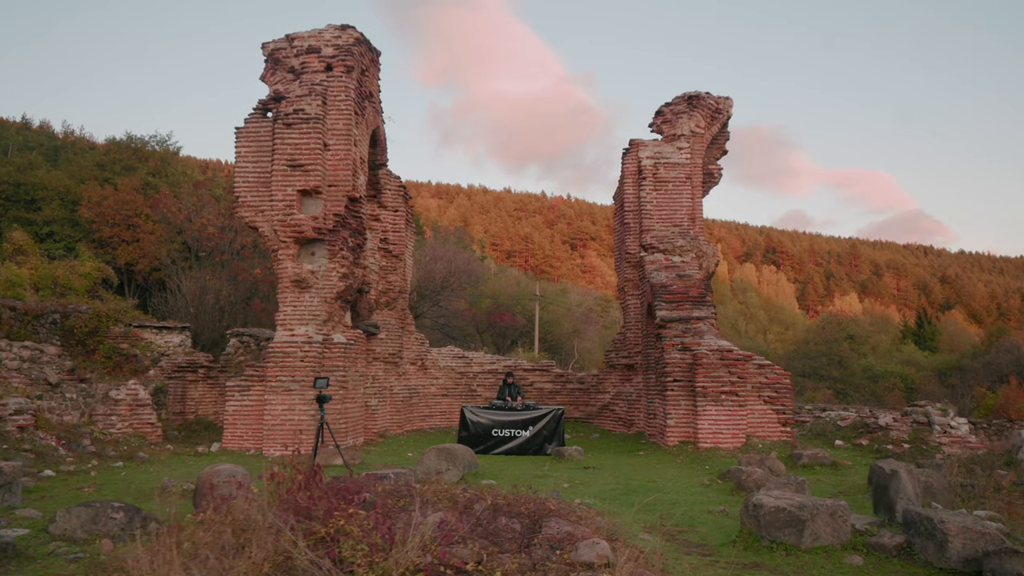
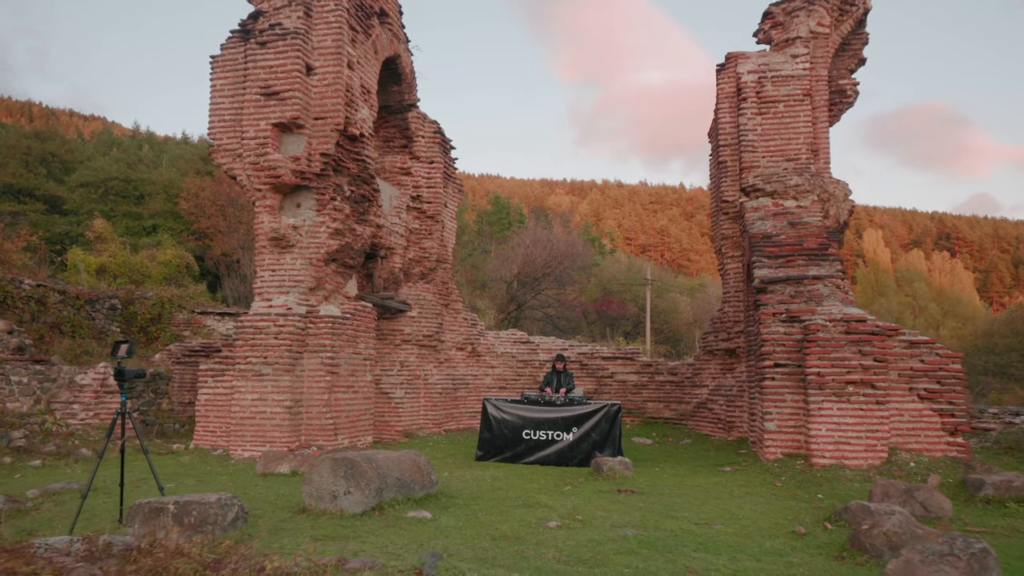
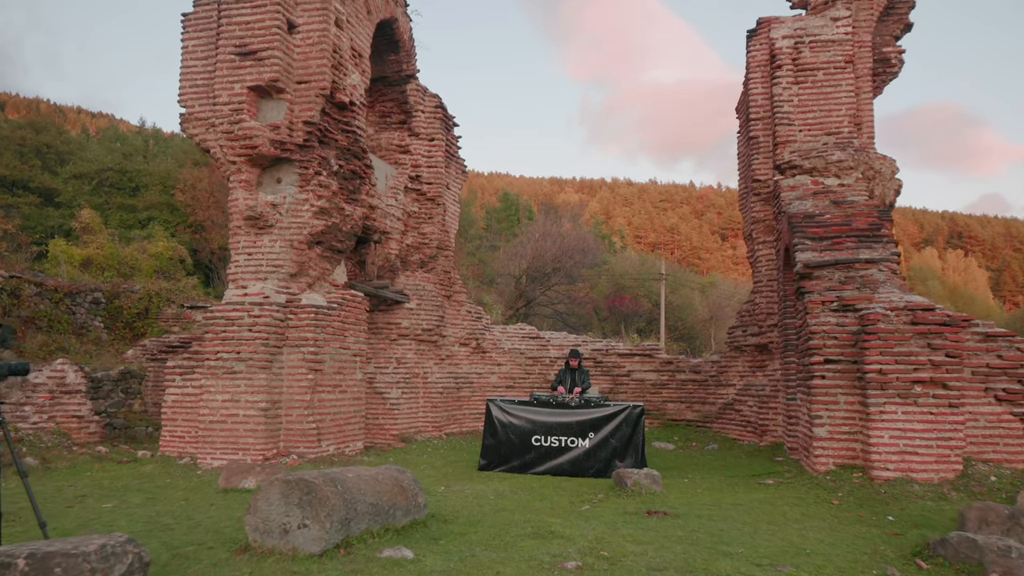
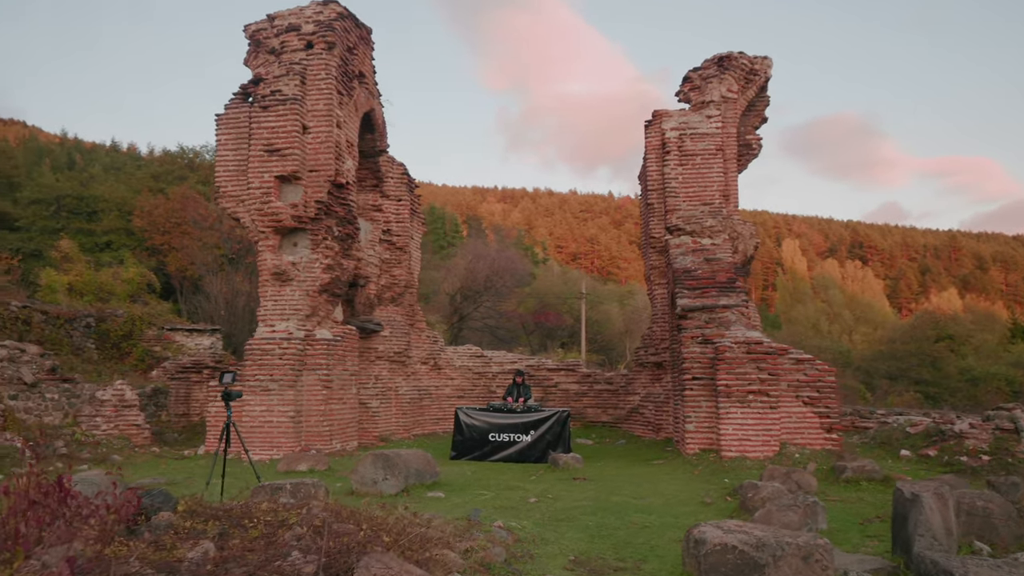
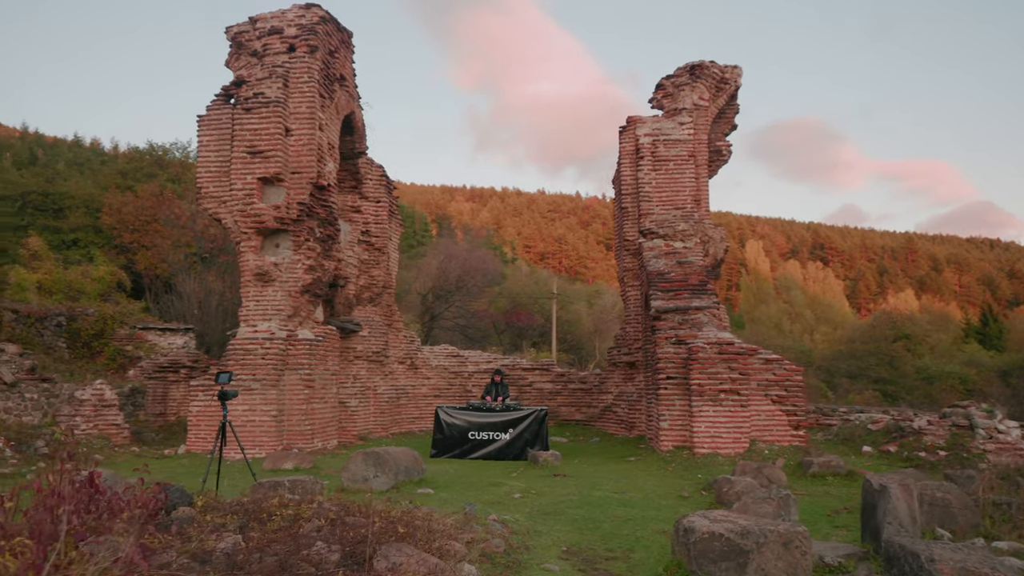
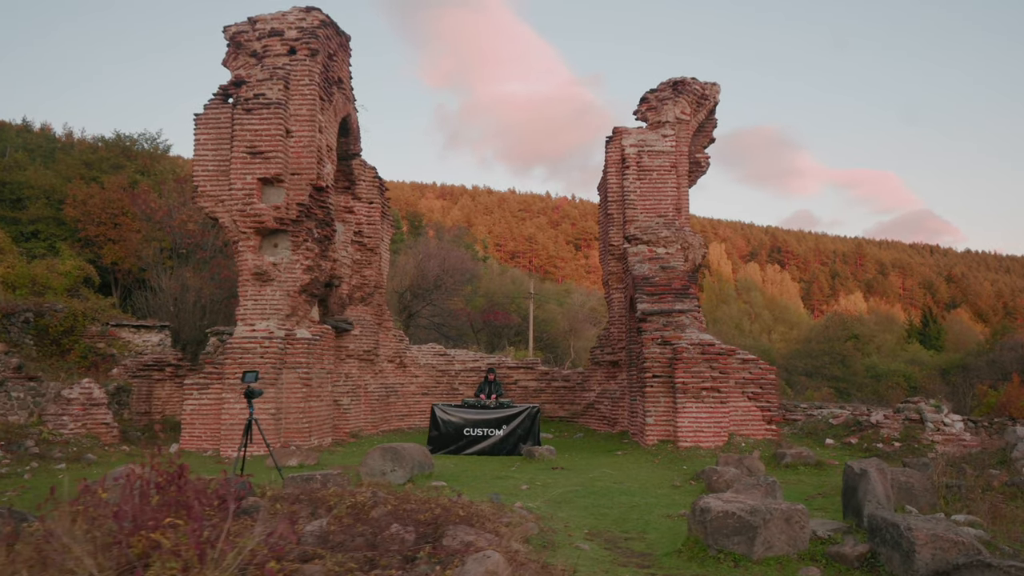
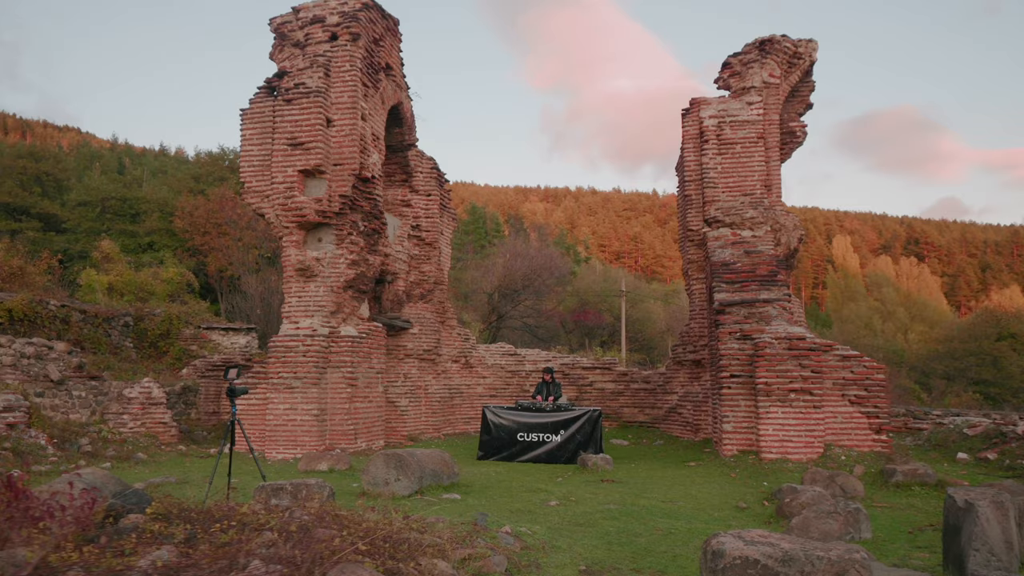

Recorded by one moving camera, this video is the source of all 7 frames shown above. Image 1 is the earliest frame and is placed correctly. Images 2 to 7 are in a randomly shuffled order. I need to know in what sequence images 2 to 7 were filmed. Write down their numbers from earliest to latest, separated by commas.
6, 5, 4, 7, 2, 3
